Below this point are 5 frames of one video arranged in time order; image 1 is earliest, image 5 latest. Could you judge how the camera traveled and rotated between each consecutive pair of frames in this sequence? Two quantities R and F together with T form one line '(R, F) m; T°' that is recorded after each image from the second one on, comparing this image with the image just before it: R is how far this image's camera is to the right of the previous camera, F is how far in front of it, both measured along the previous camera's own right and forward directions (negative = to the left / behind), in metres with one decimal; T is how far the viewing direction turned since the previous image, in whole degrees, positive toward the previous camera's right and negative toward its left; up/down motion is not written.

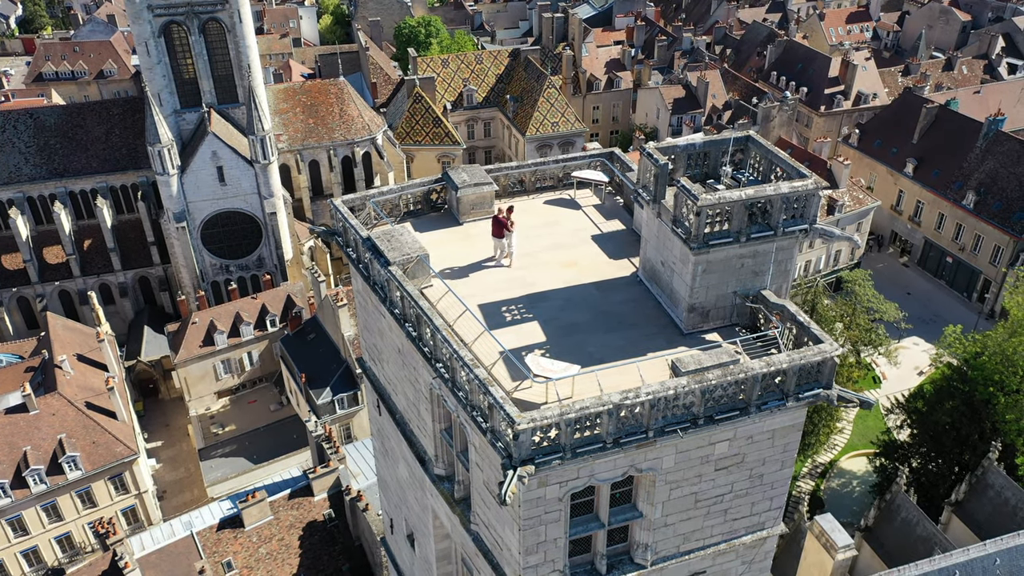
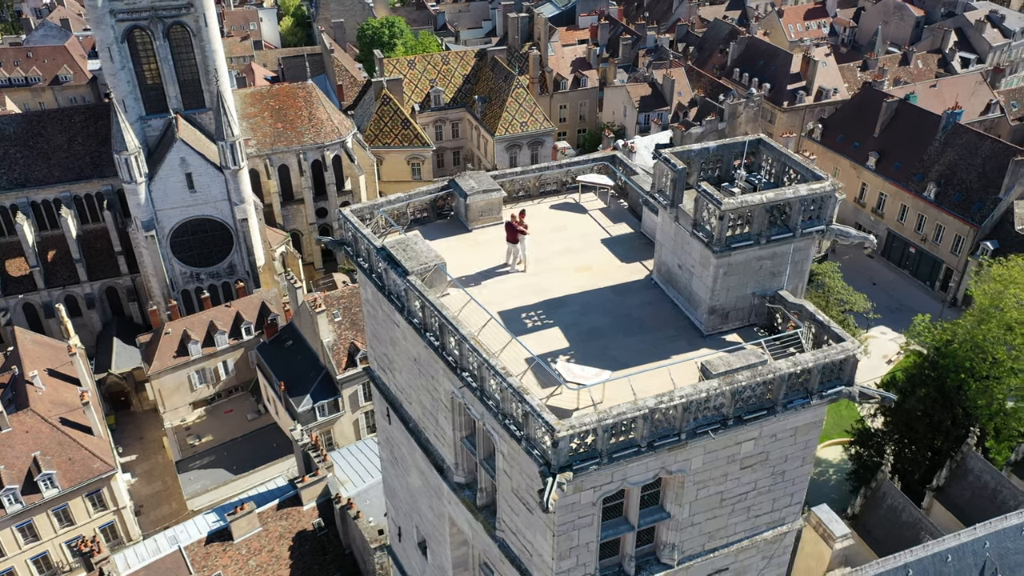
(-1.2, 0.0) m; +3°
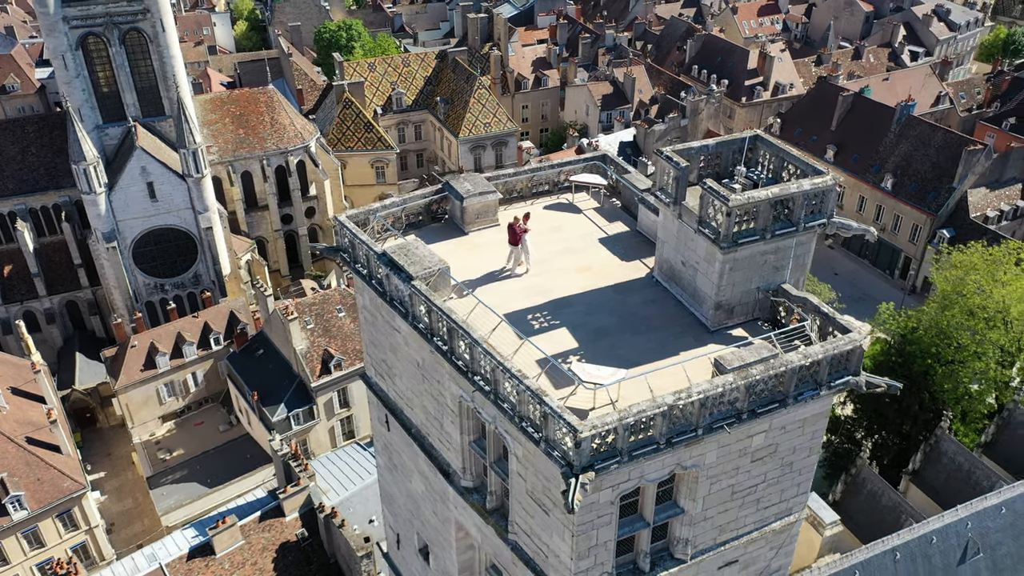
(-0.9, +0.1) m; +3°
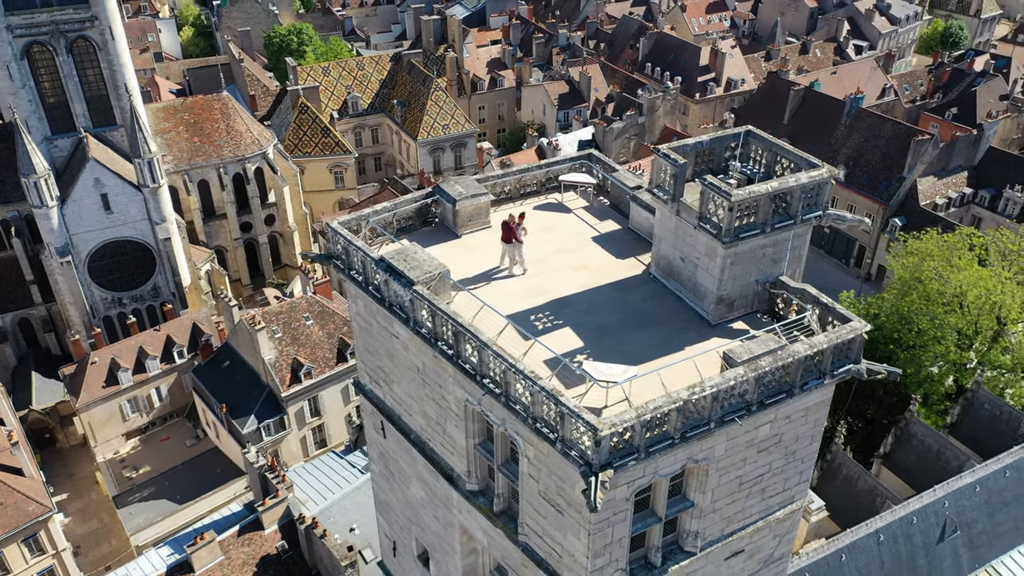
(-0.9, 0.0) m; +3°
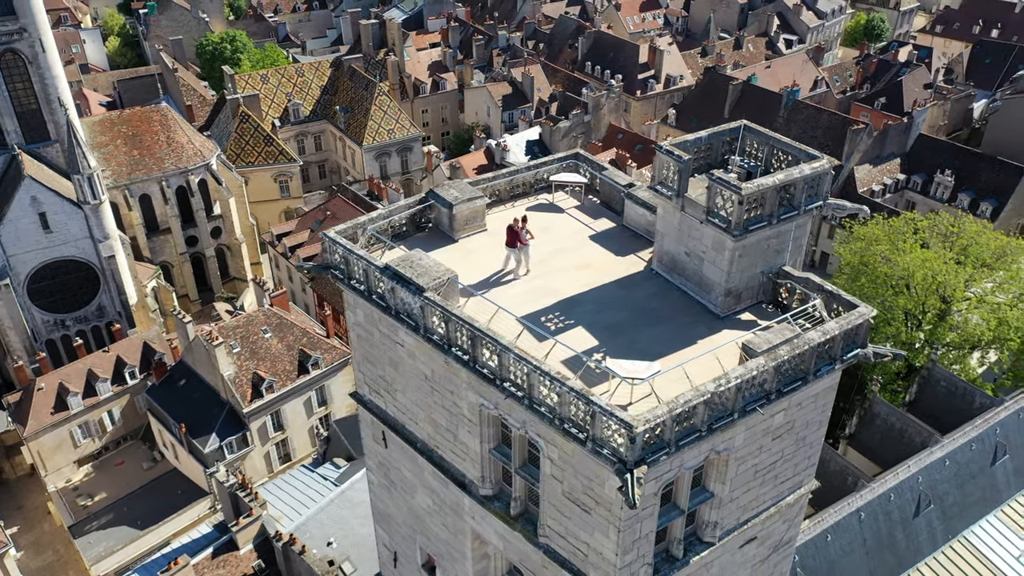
(-1.4, +0.1) m; +4°
